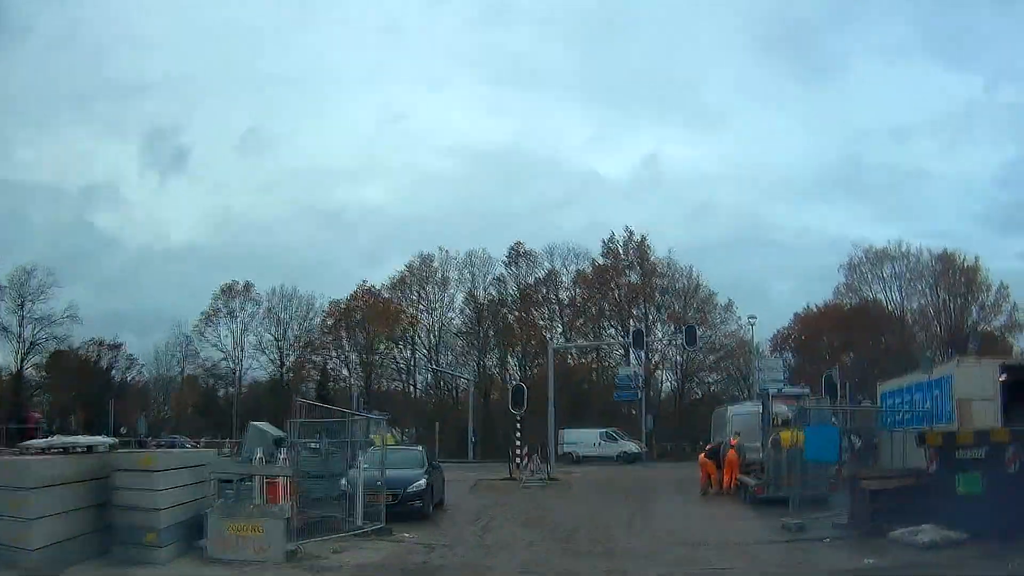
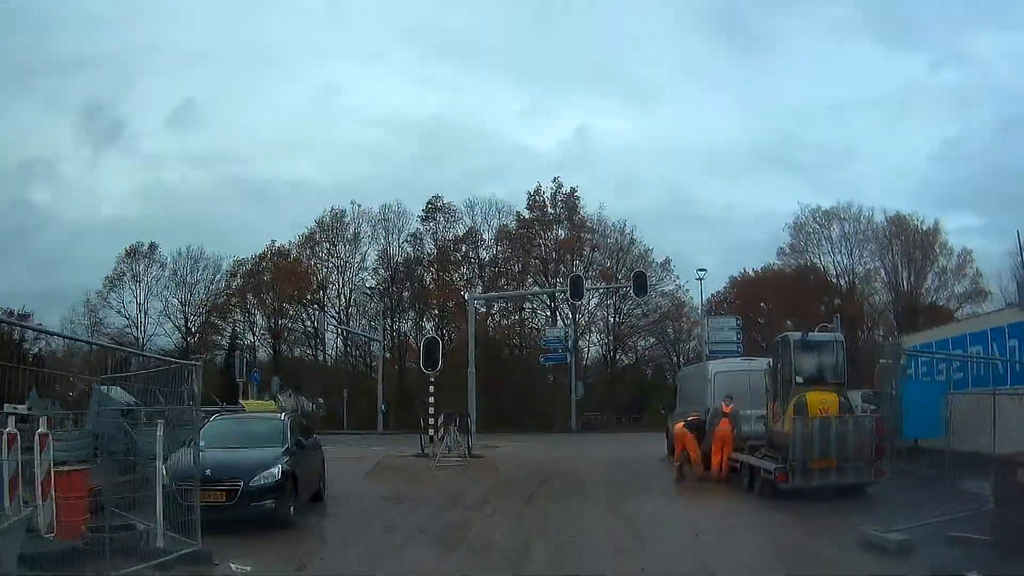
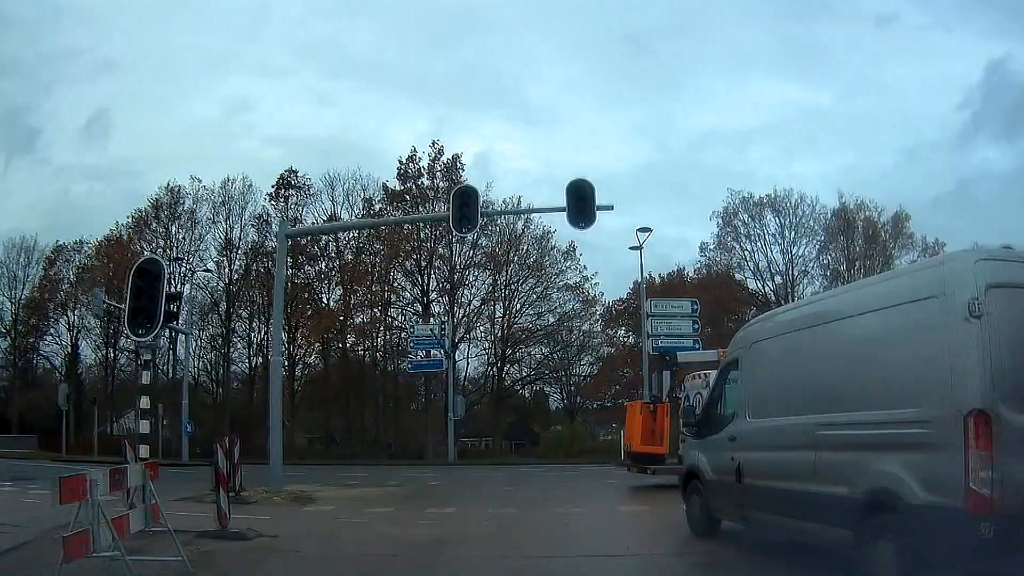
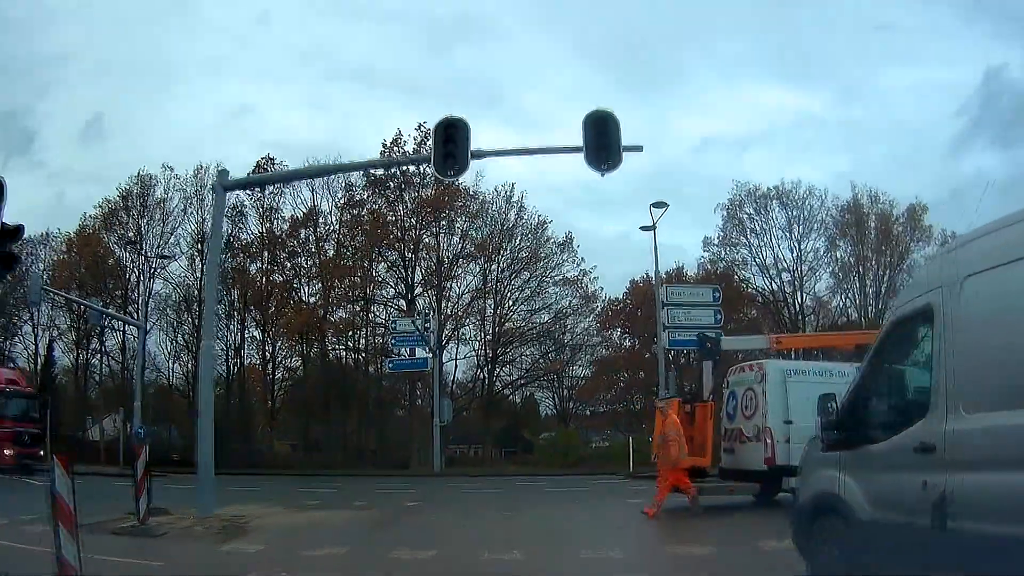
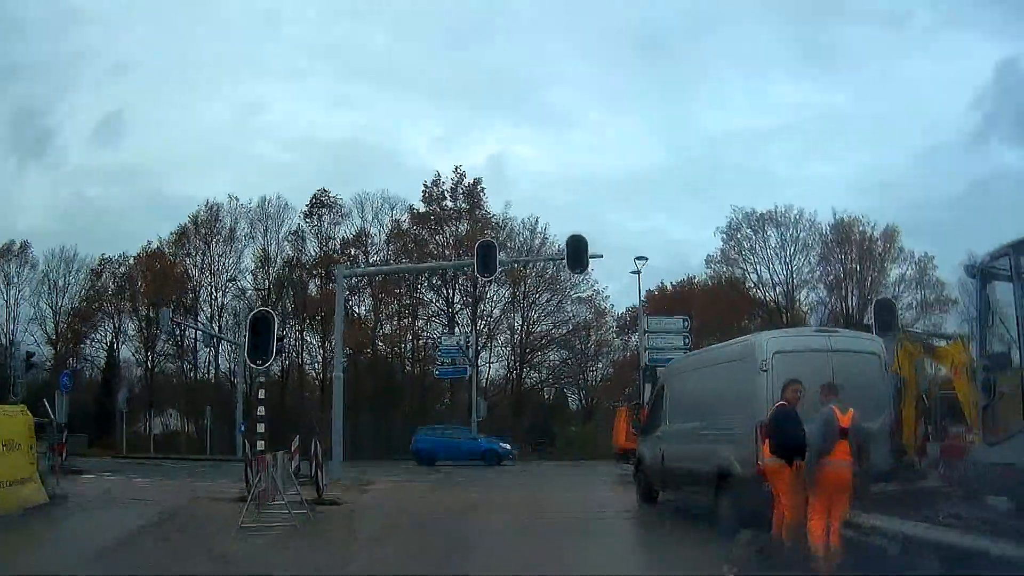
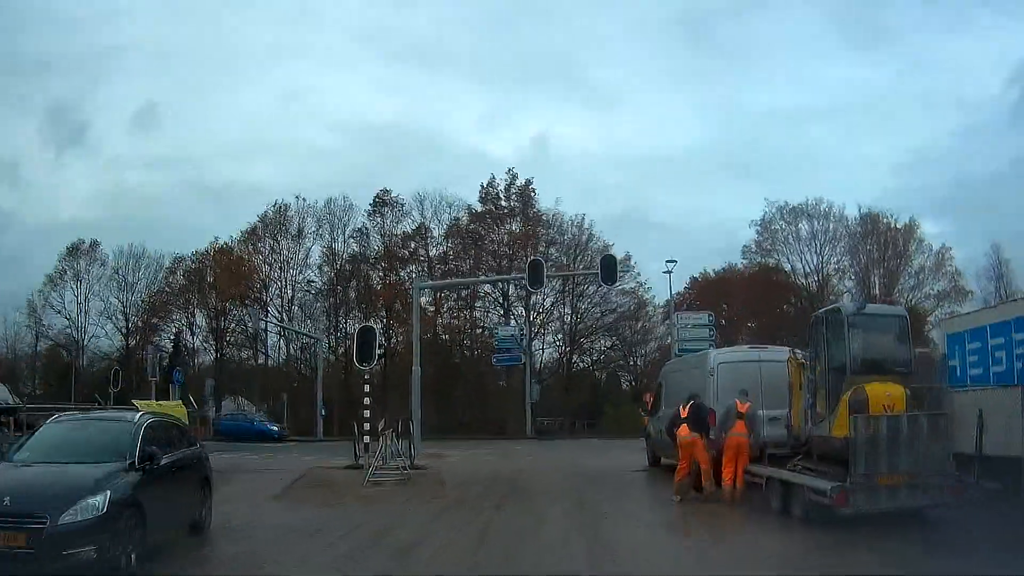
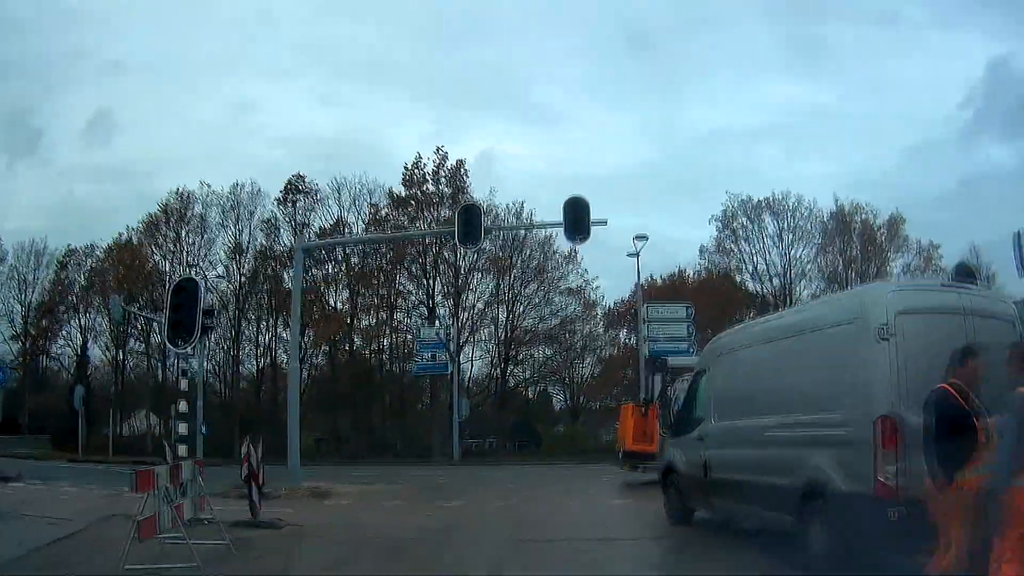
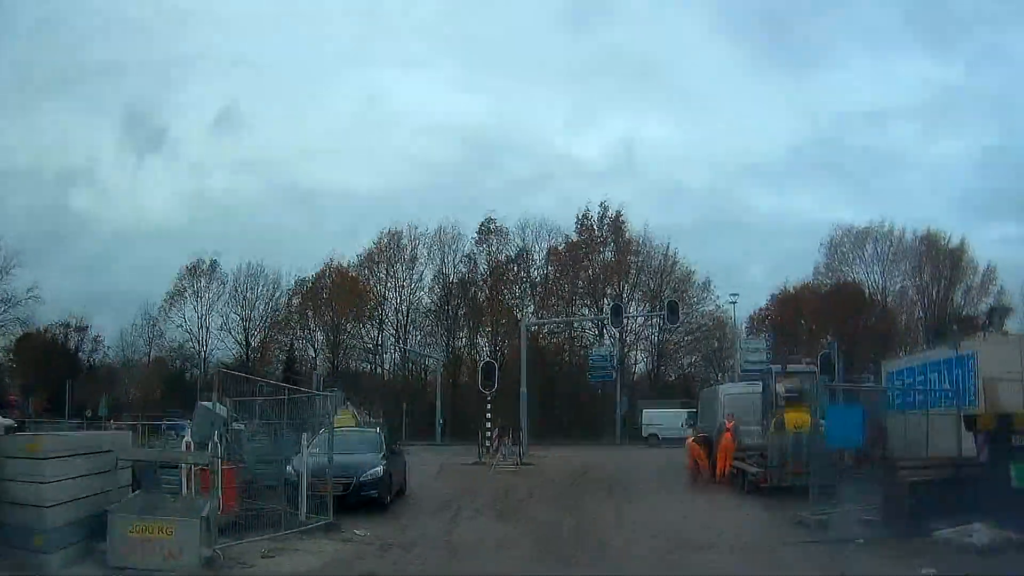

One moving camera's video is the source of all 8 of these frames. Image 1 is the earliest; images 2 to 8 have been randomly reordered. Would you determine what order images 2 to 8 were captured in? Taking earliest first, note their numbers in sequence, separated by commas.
8, 2, 6, 5, 7, 3, 4
